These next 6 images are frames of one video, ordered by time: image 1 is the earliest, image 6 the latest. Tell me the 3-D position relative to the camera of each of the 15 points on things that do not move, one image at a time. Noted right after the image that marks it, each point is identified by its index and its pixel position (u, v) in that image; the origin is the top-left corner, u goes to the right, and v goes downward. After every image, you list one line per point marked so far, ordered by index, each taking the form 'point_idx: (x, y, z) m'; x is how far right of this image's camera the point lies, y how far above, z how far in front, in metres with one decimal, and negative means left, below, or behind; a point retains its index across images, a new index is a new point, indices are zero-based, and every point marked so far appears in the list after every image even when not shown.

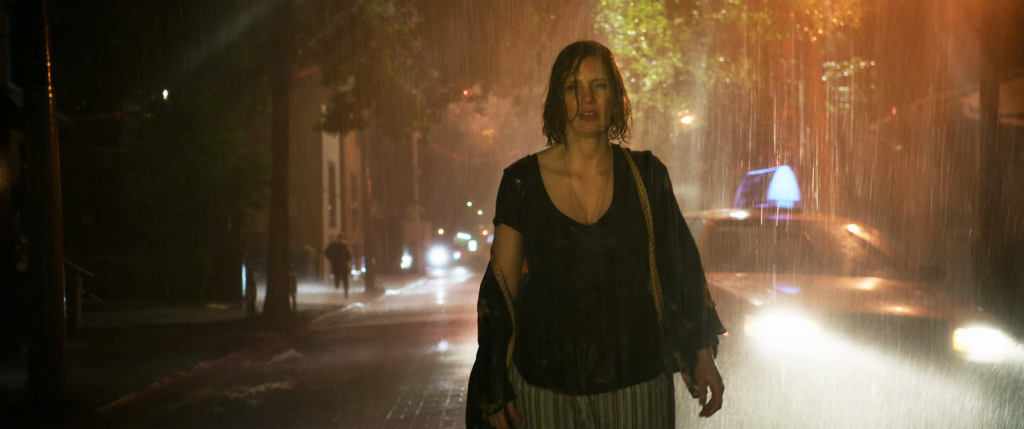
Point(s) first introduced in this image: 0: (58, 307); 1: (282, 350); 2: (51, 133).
0: (-4.3, -0.9, +9.4) m
1: (-3.5, -2.0, +14.7) m
2: (-4.5, +0.8, +9.6) m
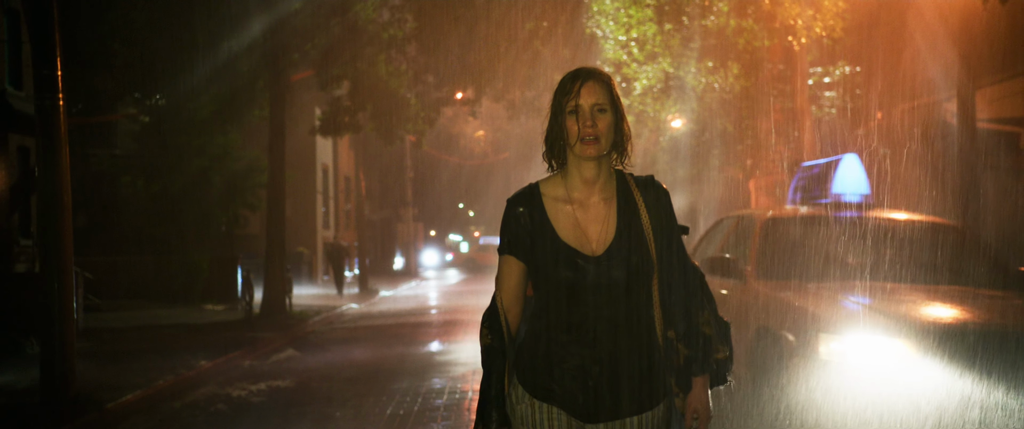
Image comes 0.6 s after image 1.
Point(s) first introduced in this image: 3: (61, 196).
0: (-4.4, -0.9, +9.7) m
1: (-3.6, -2.1, +15.0) m
2: (-4.5, +0.8, +9.9) m
3: (-4.5, +0.2, +9.8) m
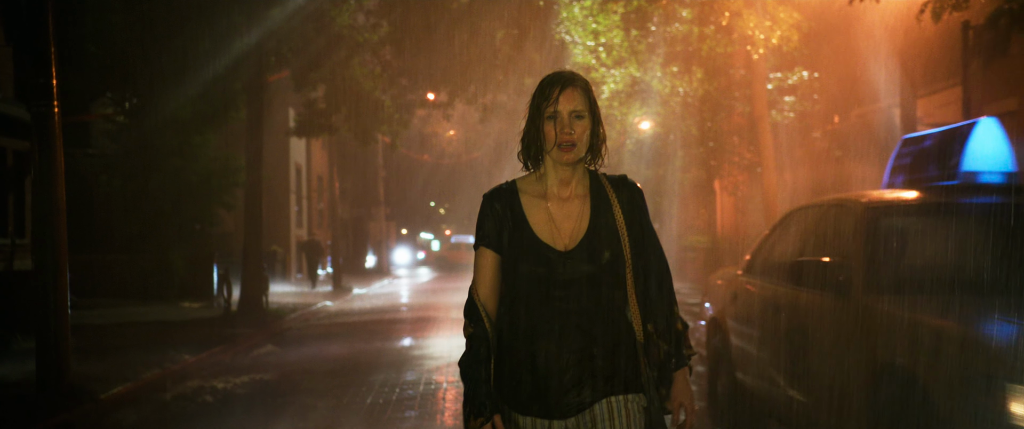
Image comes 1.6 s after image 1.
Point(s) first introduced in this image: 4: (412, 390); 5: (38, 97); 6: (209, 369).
0: (-4.7, -0.9, +10.2) m
1: (-4.0, -2.1, +15.5) m
2: (-4.8, +0.8, +10.4) m
3: (-4.8, +0.2, +10.3) m
4: (-1.1, -1.8, +10.3) m
5: (-5.0, +1.2, +10.3) m
6: (-3.8, -2.0, +12.4) m
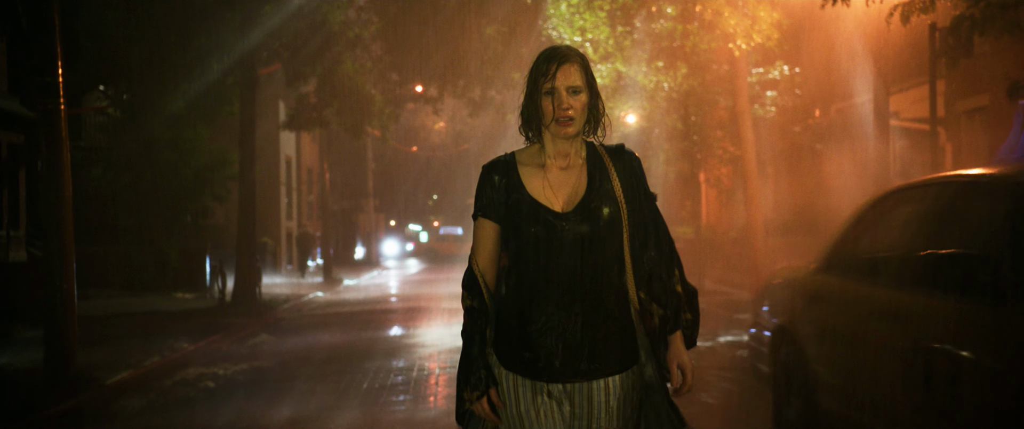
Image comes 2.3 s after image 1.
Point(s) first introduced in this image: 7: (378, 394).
0: (-4.8, -0.9, +10.6) m
1: (-4.2, -2.0, +15.9) m
2: (-5.0, +0.9, +10.7) m
3: (-4.9, +0.3, +10.6) m
4: (-1.2, -1.8, +10.7) m
5: (-5.1, +1.3, +10.6) m
6: (-4.0, -1.9, +12.8) m
7: (-1.3, -1.8, +9.5) m
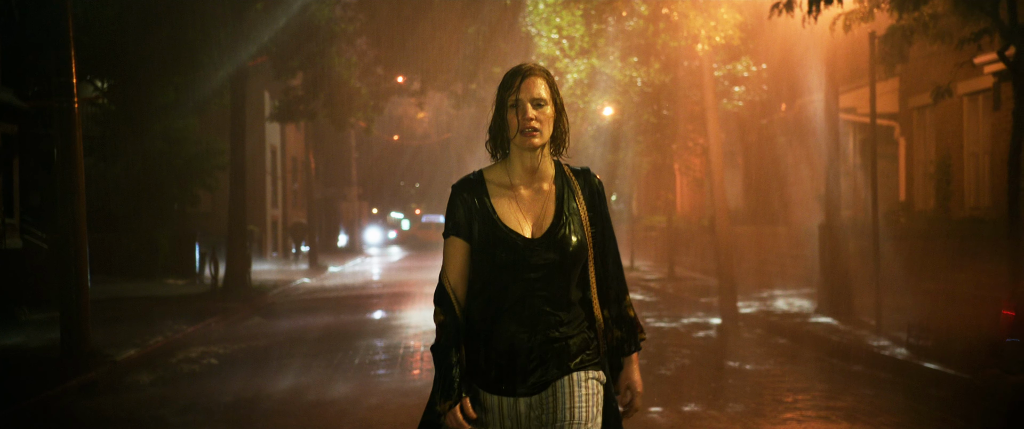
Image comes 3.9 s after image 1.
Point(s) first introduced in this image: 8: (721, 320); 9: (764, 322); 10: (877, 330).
0: (-5.1, -0.7, +11.4) m
1: (-4.6, -1.8, +16.8) m
2: (-5.2, +1.0, +11.5) m
3: (-5.2, +0.4, +11.5) m
4: (-1.4, -1.6, +11.6) m
5: (-5.3, +1.4, +11.4) m
6: (-4.3, -1.7, +13.6) m
7: (-1.5, -1.7, +10.5) m
8: (+2.9, -1.5, +13.7) m
9: (+3.4, -1.5, +13.2) m
10: (+4.1, -1.3, +11.0) m
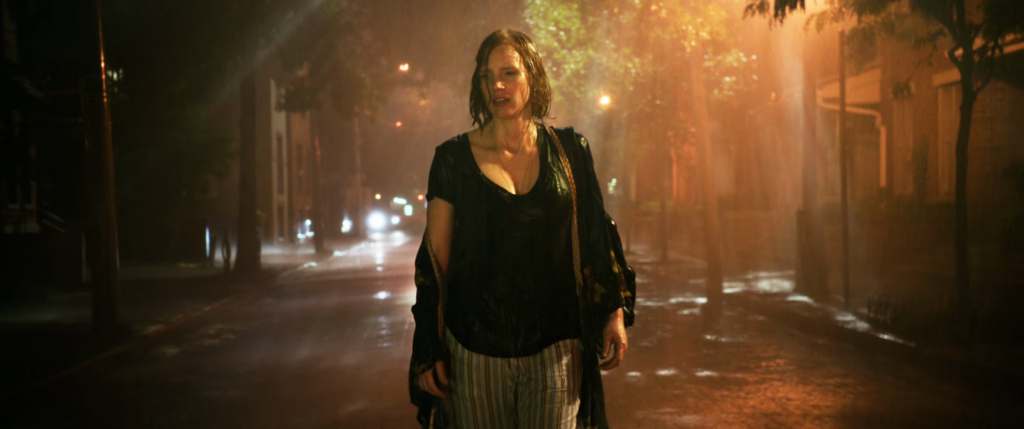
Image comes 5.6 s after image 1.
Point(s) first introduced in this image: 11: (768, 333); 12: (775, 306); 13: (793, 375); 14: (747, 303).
0: (-5.1, -0.6, +12.3) m
1: (-4.6, -1.5, +17.7) m
2: (-5.2, +1.2, +12.4) m
3: (-5.2, +0.6, +12.3) m
4: (-1.5, -1.5, +12.5) m
5: (-5.4, +1.6, +12.3) m
6: (-4.3, -1.5, +14.5) m
7: (-1.6, -1.5, +11.4) m
8: (+2.9, -1.3, +14.6) m
9: (+3.4, -1.3, +14.1) m
10: (+4.1, -1.1, +11.9) m
11: (+2.9, -1.3, +11.0) m
12: (+3.5, -1.2, +12.9) m
13: (+2.4, -1.4, +8.4) m
14: (+3.4, -1.3, +14.0) m
